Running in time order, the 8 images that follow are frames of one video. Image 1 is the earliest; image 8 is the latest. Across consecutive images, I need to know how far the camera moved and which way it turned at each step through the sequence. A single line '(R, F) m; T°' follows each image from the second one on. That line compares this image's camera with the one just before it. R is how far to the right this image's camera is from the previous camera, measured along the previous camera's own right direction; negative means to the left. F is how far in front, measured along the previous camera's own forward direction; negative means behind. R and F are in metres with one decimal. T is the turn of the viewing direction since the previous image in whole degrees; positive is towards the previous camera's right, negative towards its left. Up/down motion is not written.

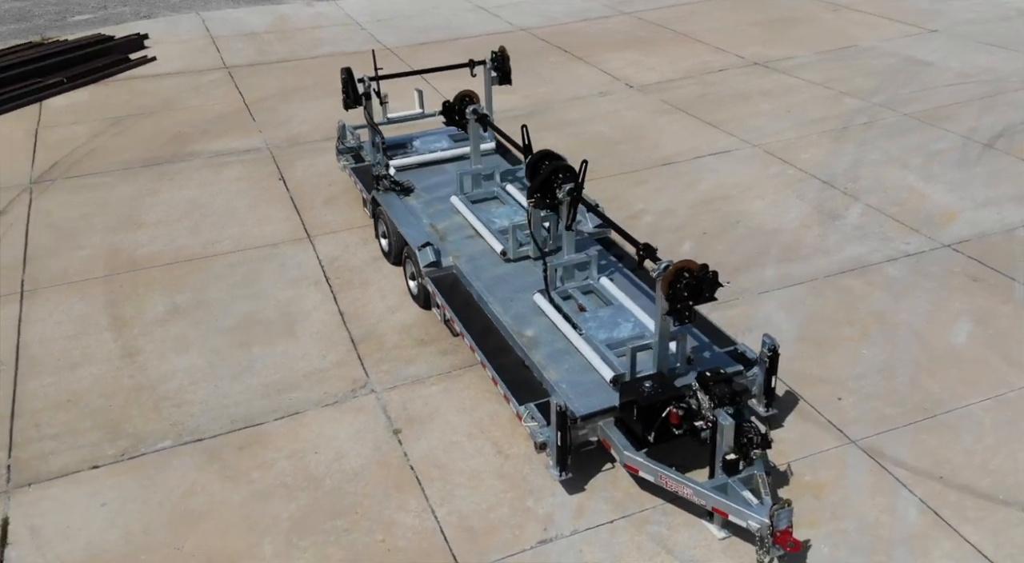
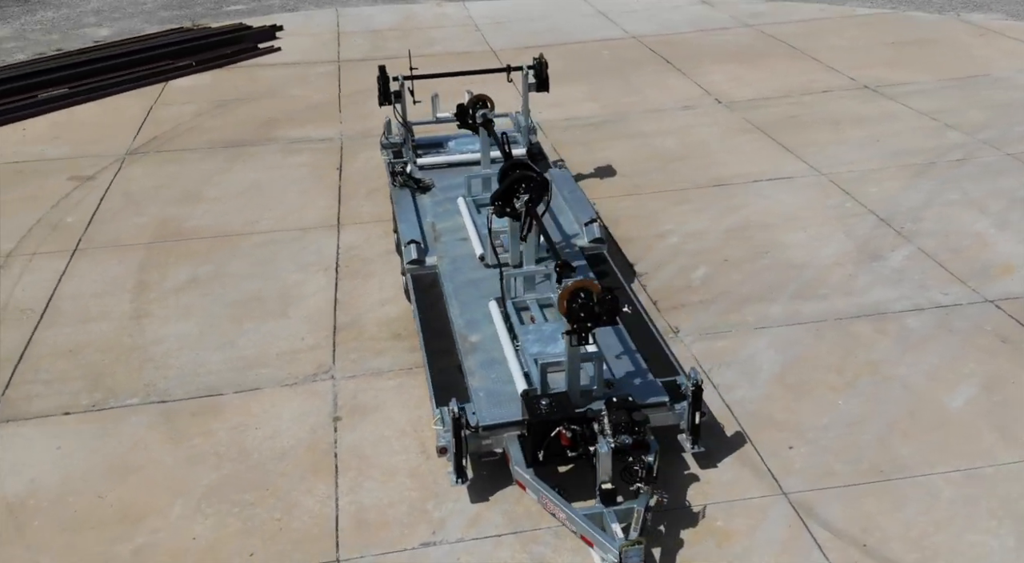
(+1.4, +0.1) m; -12°
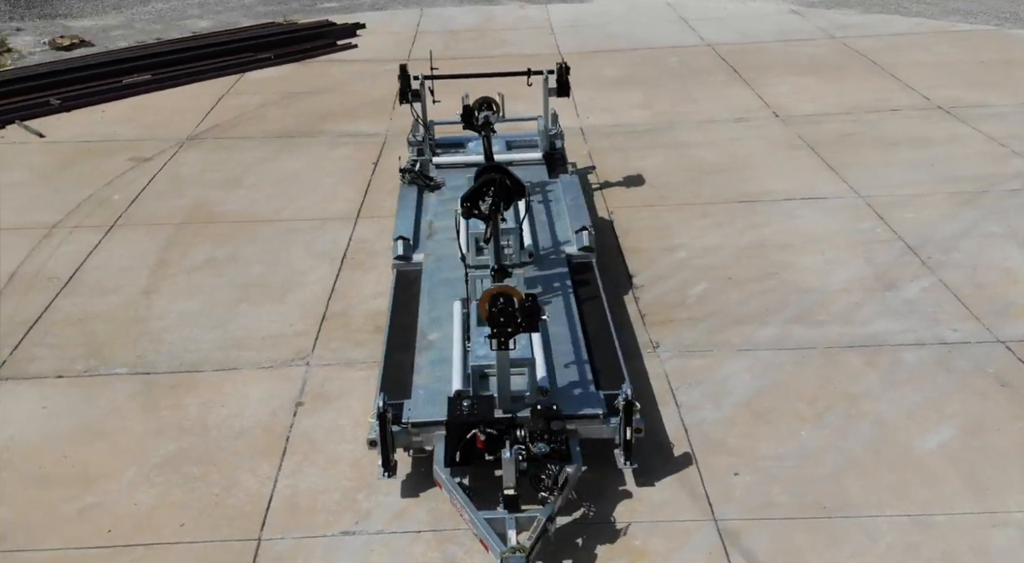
(+1.0, 0.0) m; -8°
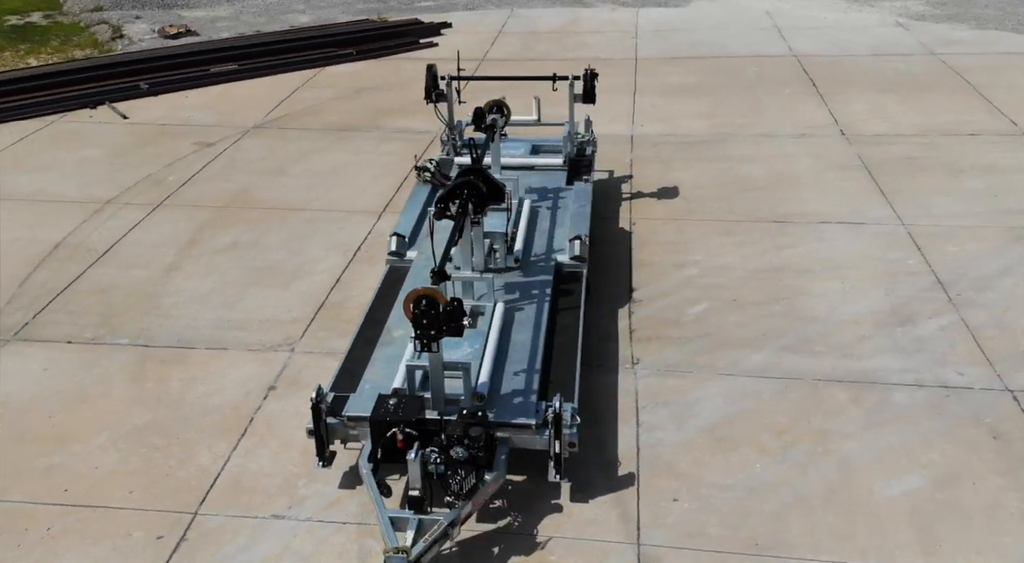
(+1.0, +0.1) m; -8°
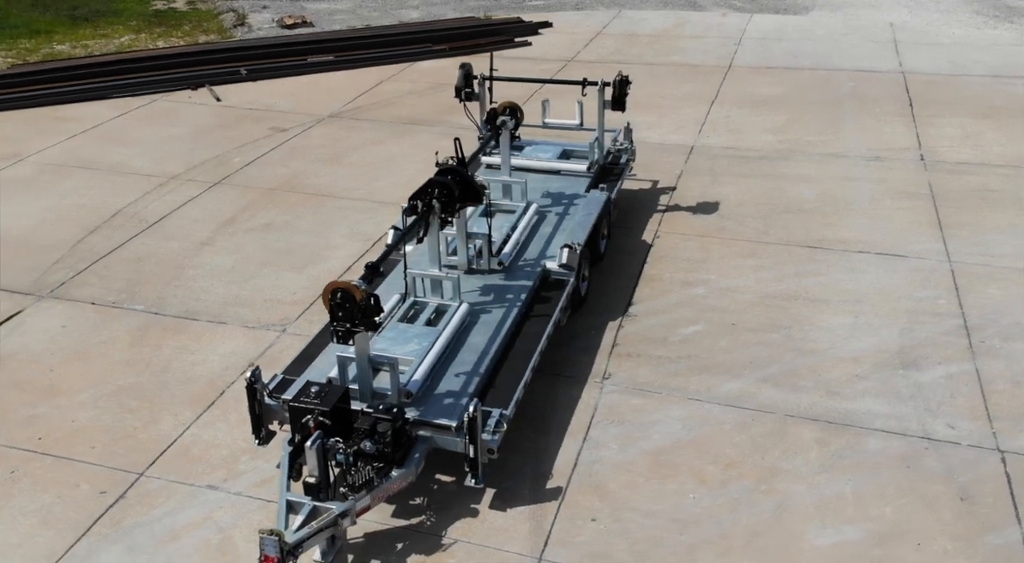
(+1.2, +0.1) m; -10°
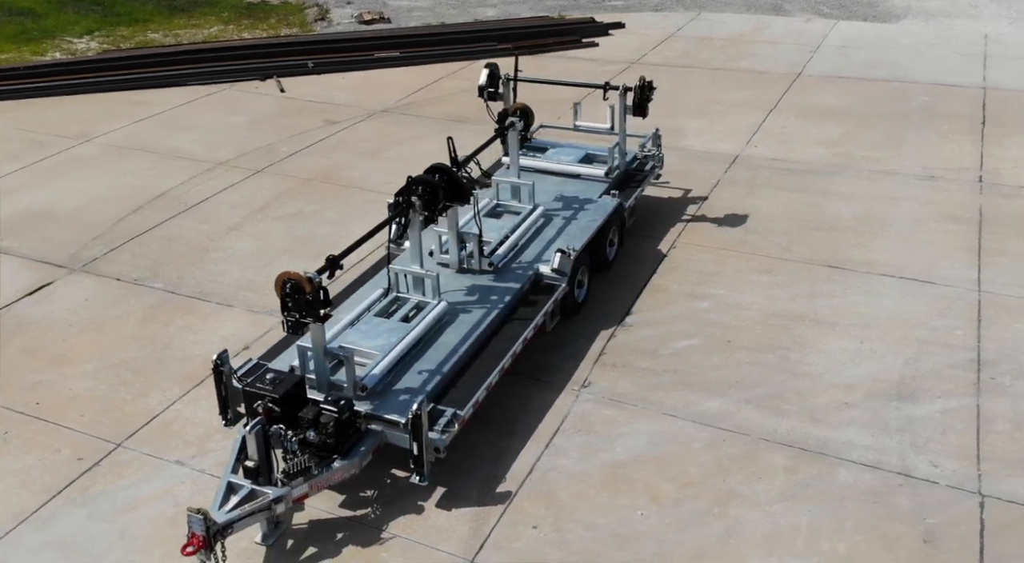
(+0.8, 0.0) m; -7°
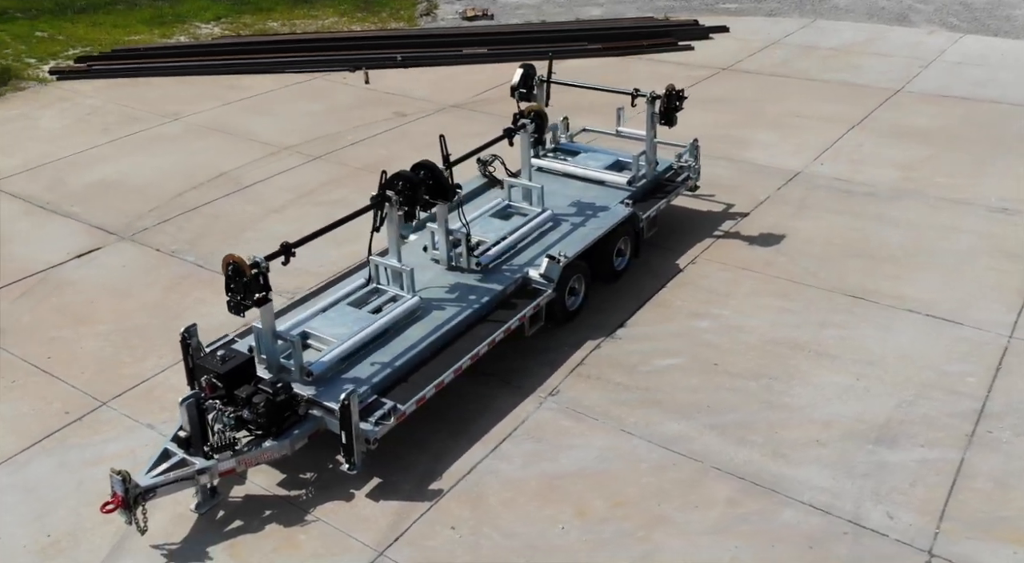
(+1.1, +0.1) m; -9°
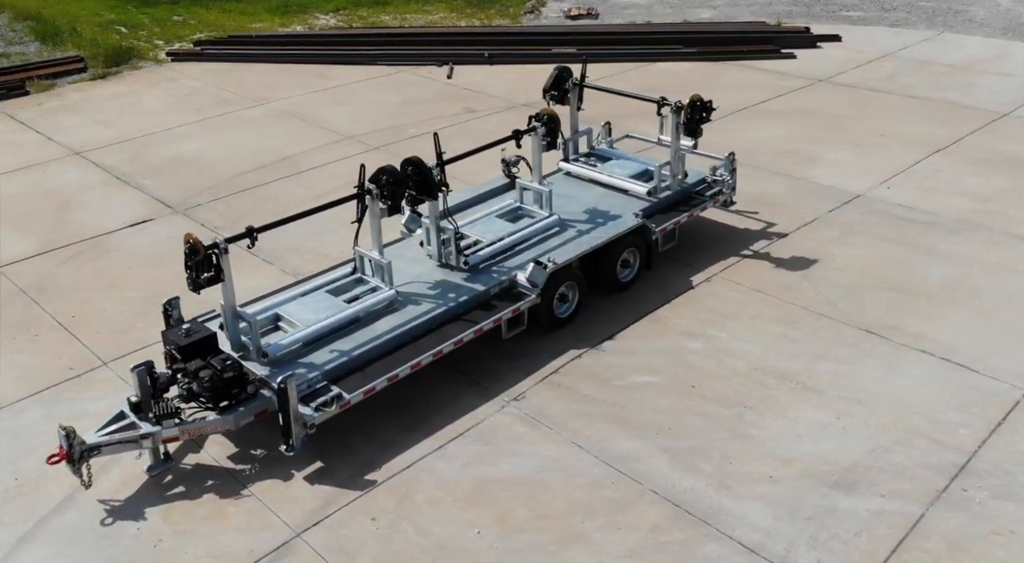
(+1.2, +0.1) m; -10°
